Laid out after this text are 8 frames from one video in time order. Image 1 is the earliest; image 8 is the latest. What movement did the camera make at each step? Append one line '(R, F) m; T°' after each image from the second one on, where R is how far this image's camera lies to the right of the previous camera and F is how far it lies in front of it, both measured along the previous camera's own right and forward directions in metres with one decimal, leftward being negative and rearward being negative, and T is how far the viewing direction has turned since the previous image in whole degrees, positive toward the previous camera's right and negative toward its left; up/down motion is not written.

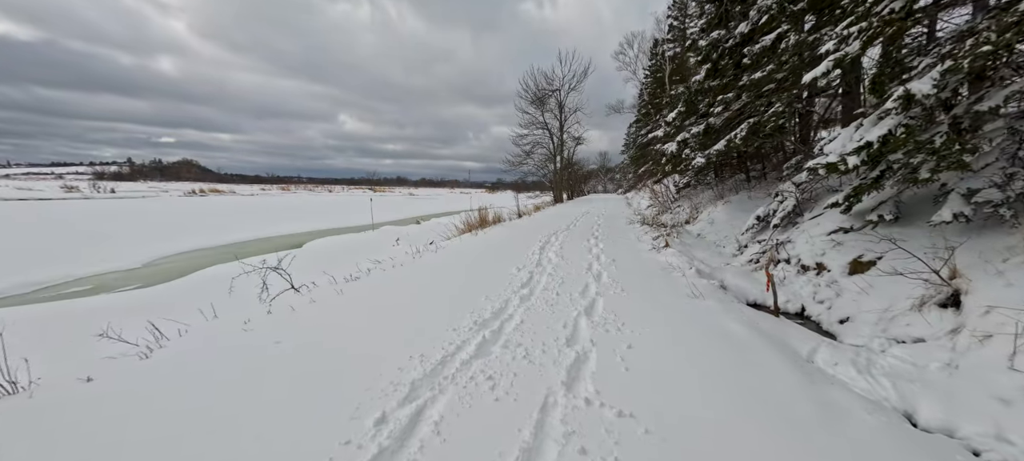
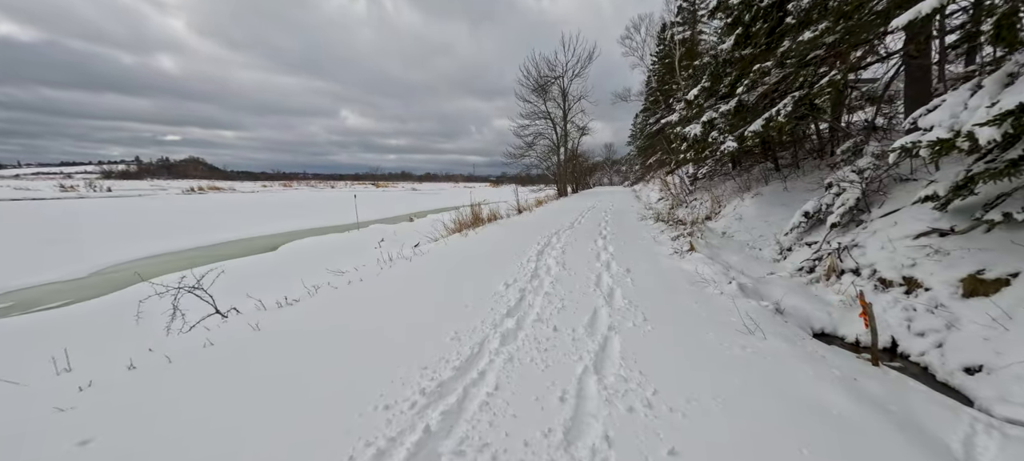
(+0.2, +1.2) m; -1°
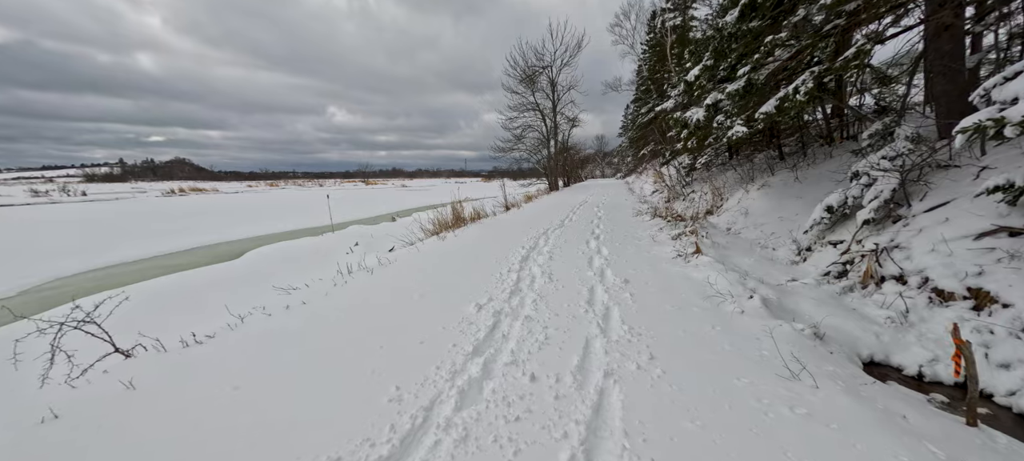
(+0.2, +0.8) m; +1°
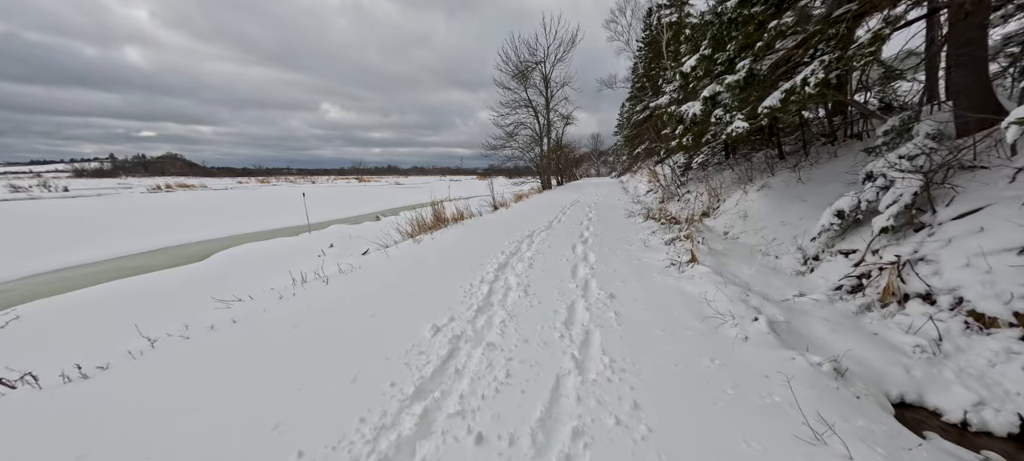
(+0.3, +0.5) m; +1°
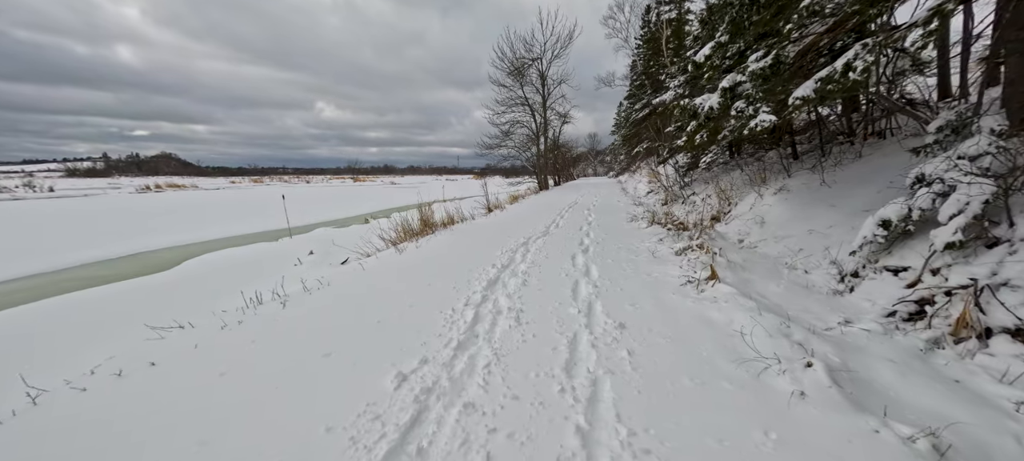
(+0.1, +0.6) m; 0°
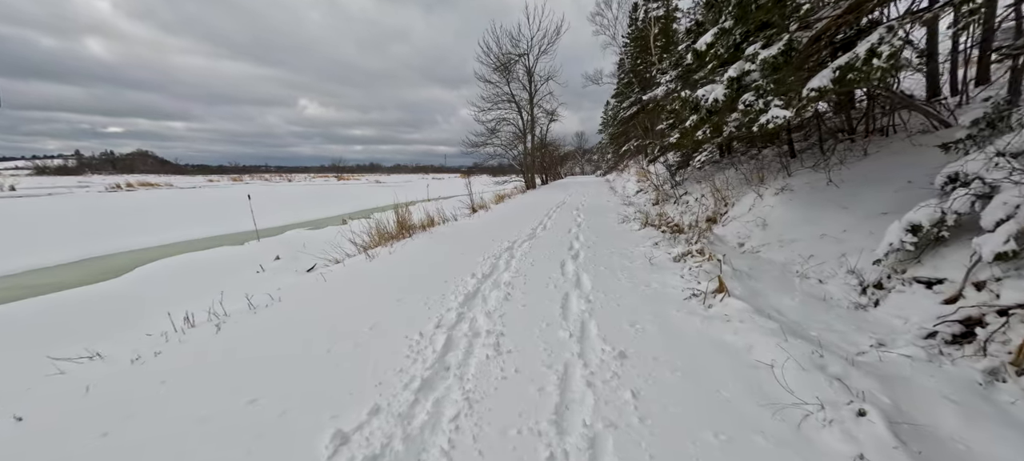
(+0.1, +0.5) m; +2°
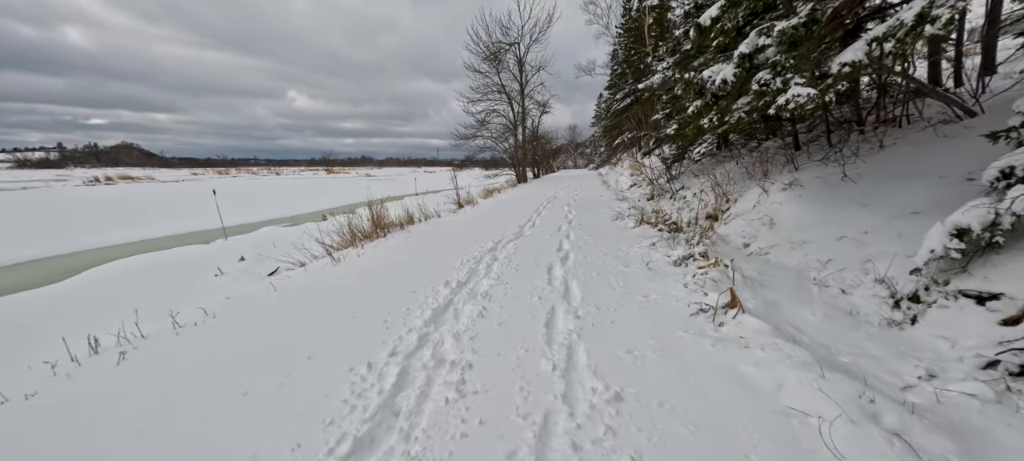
(+0.1, +0.5) m; +1°
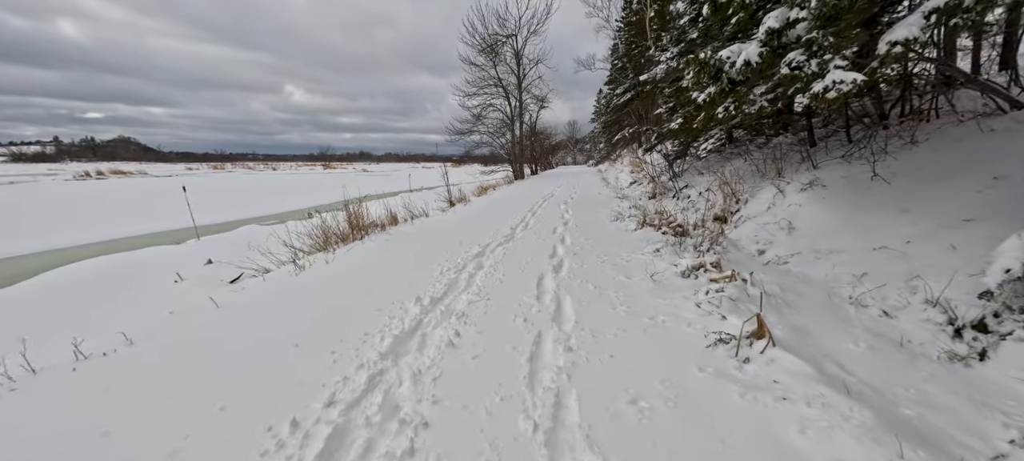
(+0.1, +0.5) m; 0°
